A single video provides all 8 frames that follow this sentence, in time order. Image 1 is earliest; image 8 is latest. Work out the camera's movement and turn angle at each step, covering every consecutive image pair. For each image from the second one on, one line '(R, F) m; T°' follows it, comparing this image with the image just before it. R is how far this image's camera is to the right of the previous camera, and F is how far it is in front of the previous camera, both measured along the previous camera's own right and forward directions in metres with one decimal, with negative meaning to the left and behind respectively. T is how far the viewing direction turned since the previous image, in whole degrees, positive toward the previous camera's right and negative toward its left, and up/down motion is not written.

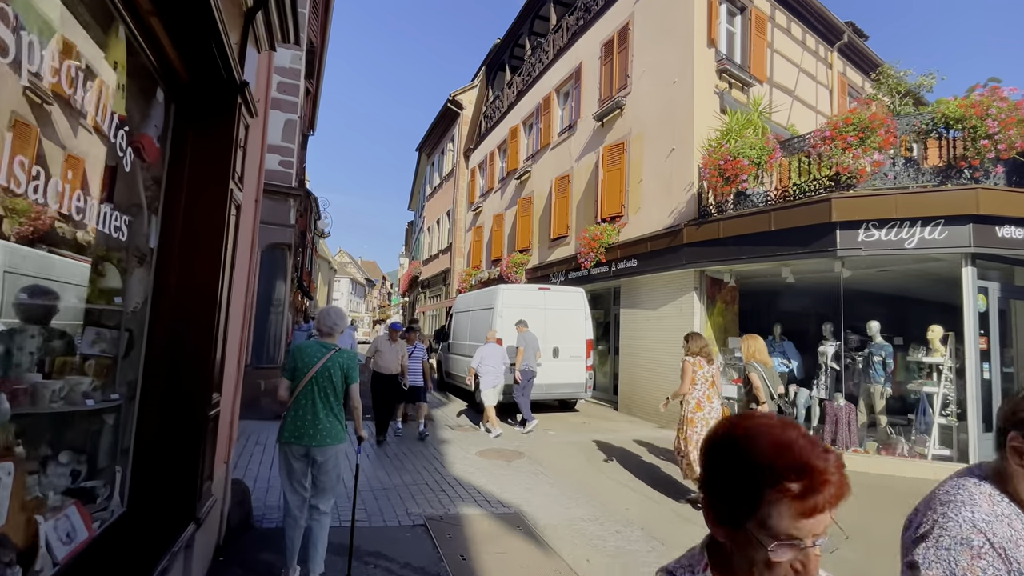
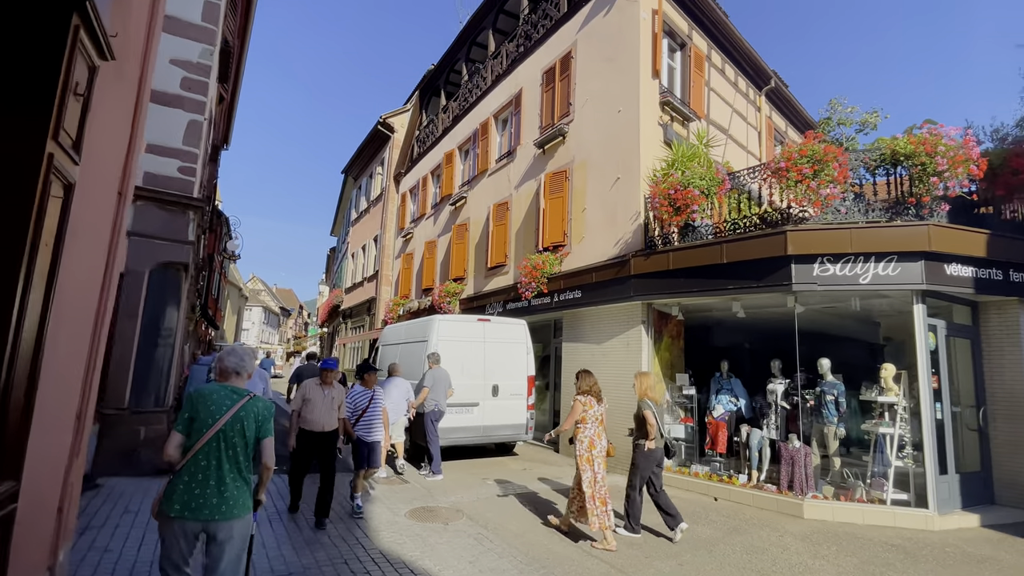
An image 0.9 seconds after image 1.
(-0.2, +0.9) m; +8°
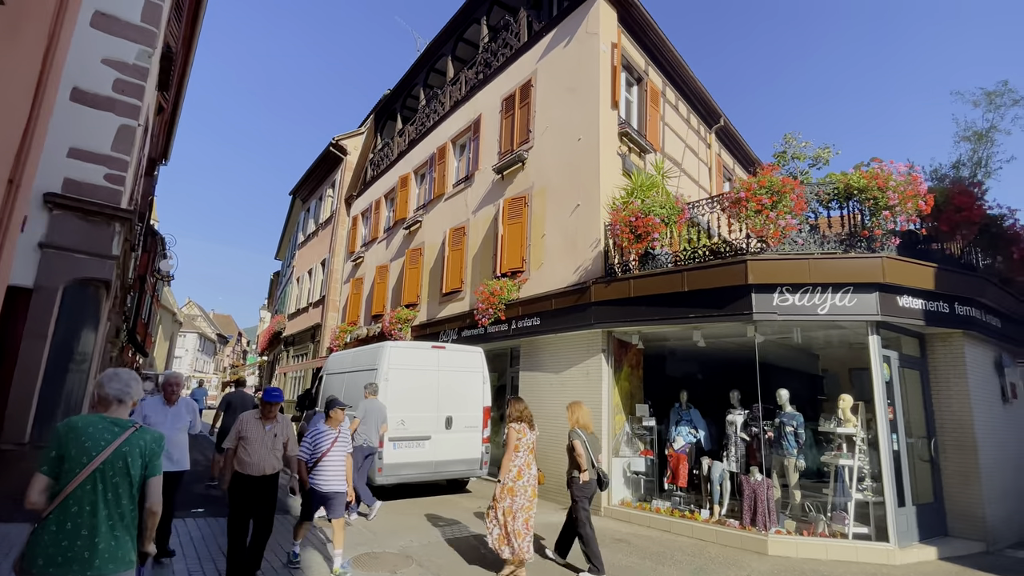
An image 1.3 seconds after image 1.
(-0.1, +0.3) m; +5°
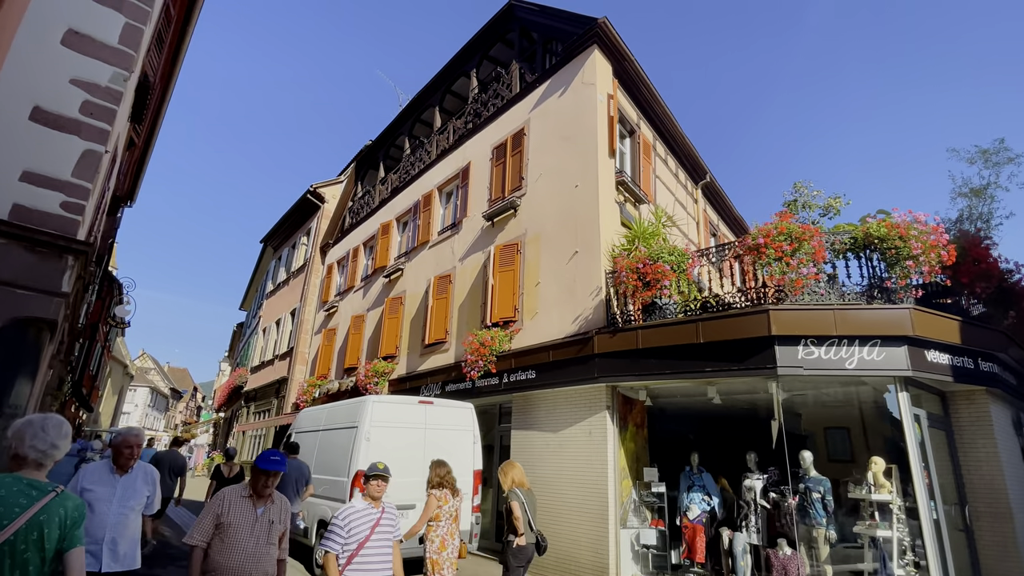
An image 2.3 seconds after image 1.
(-0.4, +0.6) m; +3°
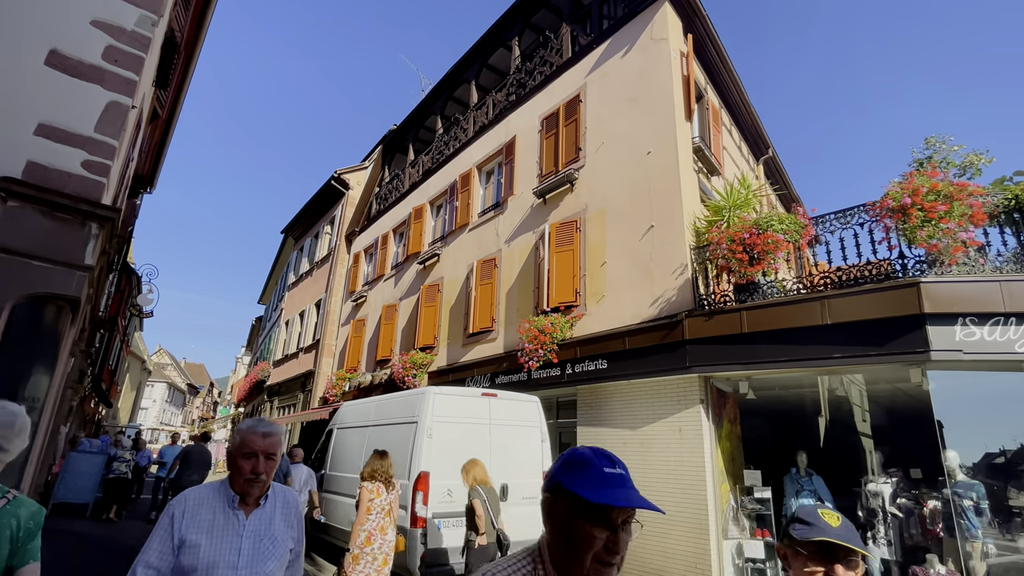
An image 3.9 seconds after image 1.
(-0.9, +1.0) m; -1°
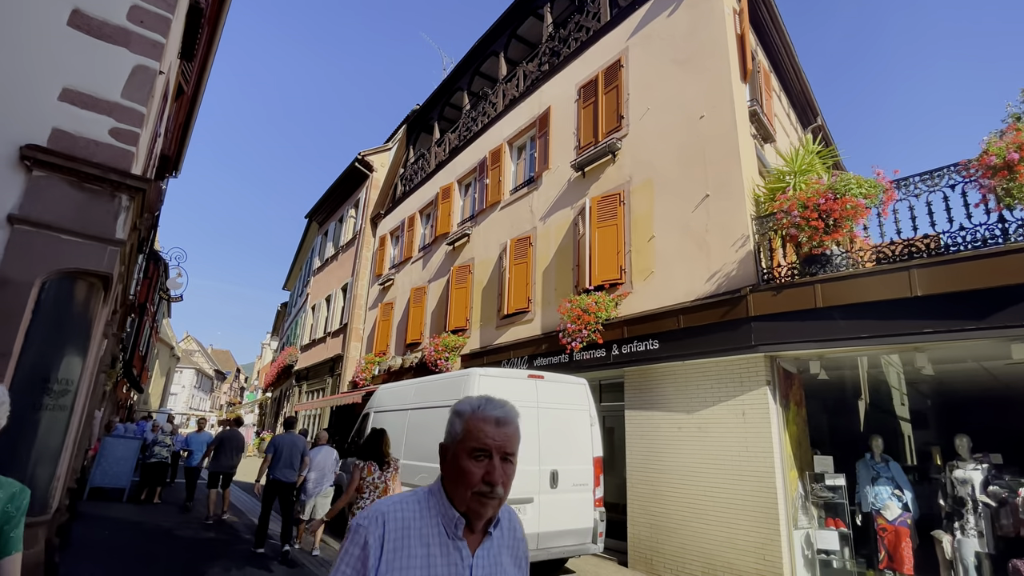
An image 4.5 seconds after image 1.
(-0.4, +0.4) m; -2°
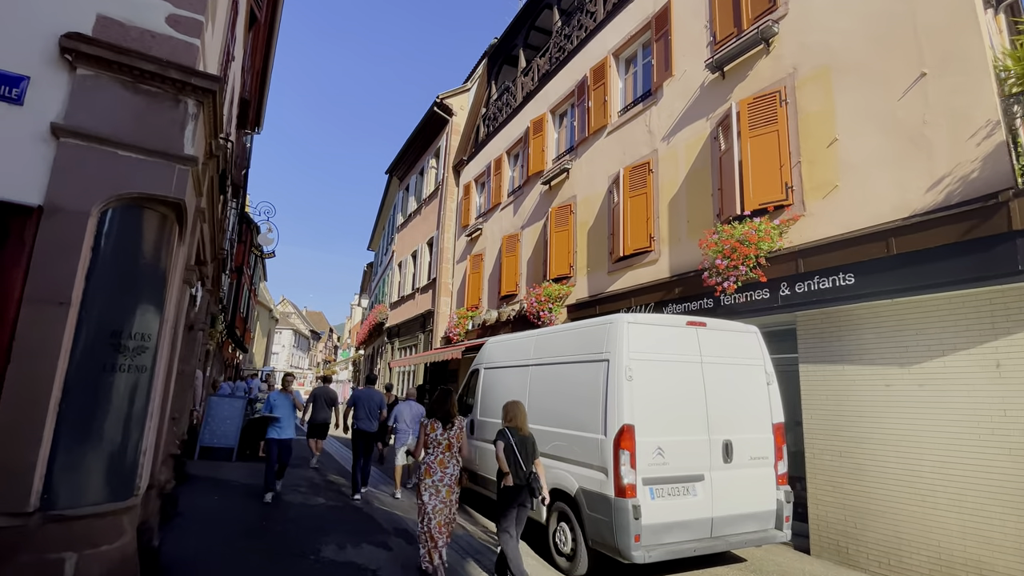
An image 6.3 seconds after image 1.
(-0.8, +1.3) m; -8°
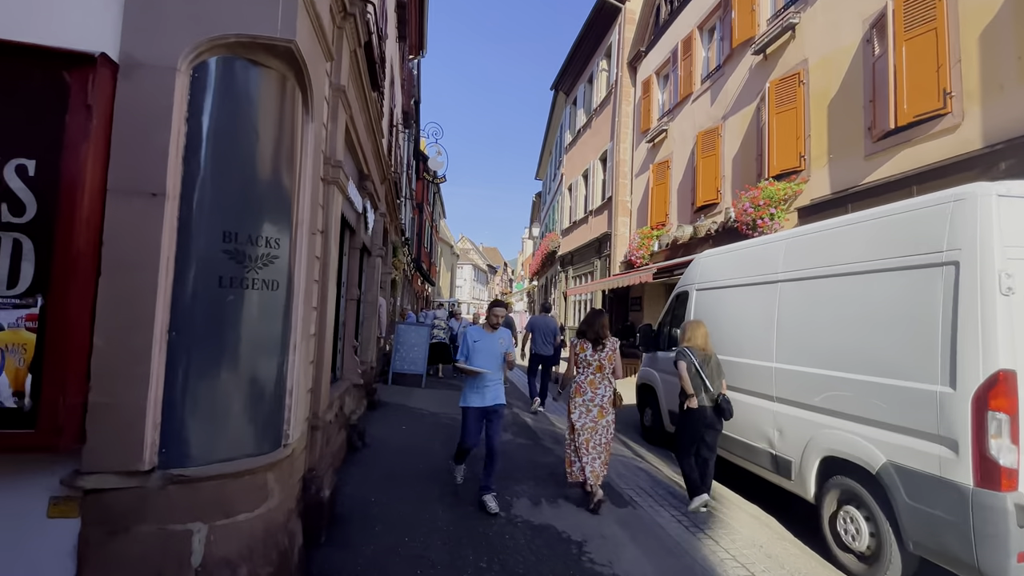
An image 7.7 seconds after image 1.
(-0.5, +1.5) m; -18°
